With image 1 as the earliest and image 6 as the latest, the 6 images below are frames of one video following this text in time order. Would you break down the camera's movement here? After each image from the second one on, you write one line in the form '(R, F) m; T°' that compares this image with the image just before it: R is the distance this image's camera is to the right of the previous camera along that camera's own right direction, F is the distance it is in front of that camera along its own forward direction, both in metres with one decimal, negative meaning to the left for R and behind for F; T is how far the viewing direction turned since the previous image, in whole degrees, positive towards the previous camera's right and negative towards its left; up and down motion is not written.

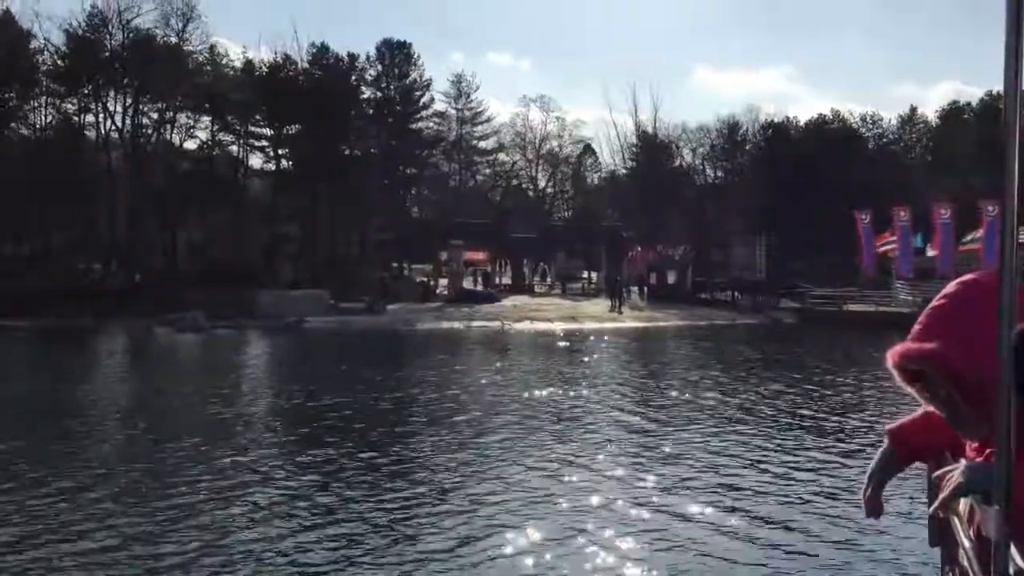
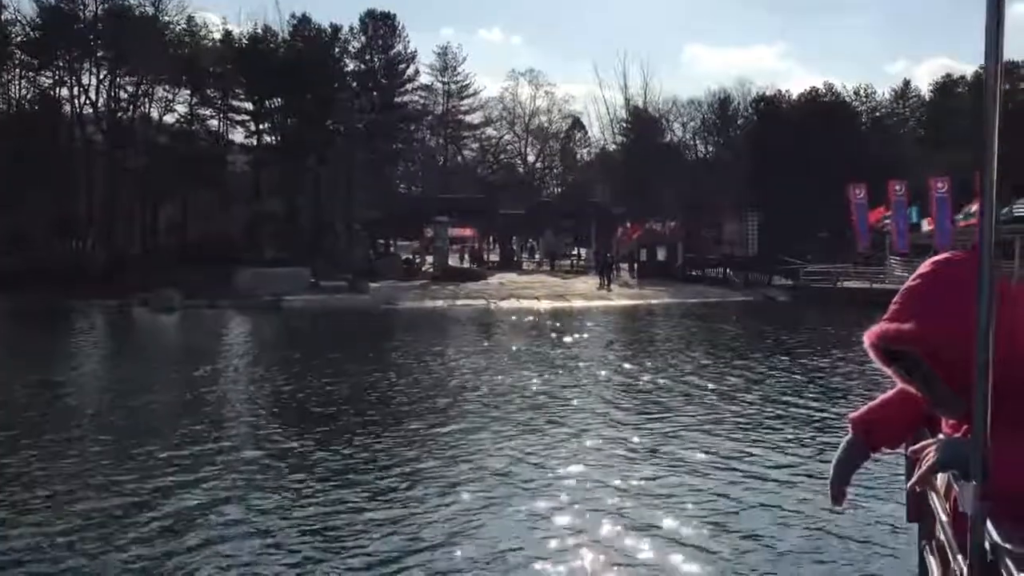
(+0.1, +0.5) m; 0°
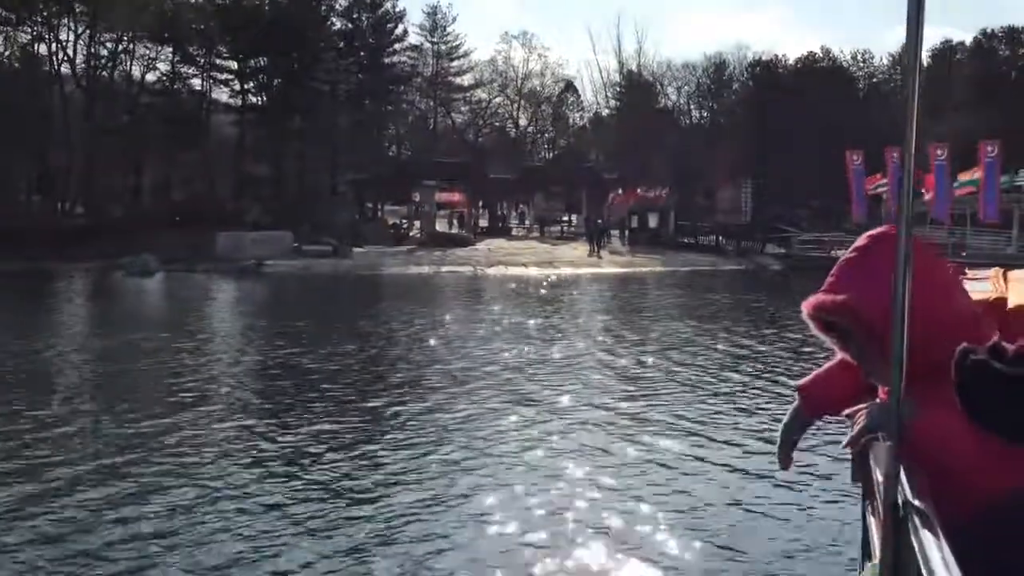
(+0.1, +0.4) m; 0°
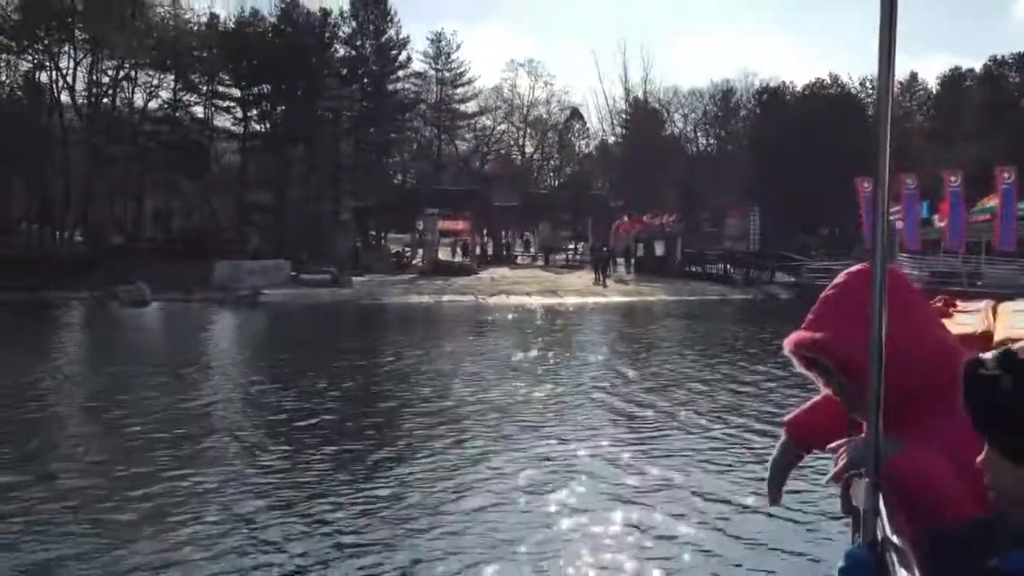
(+0.1, +0.4) m; 0°
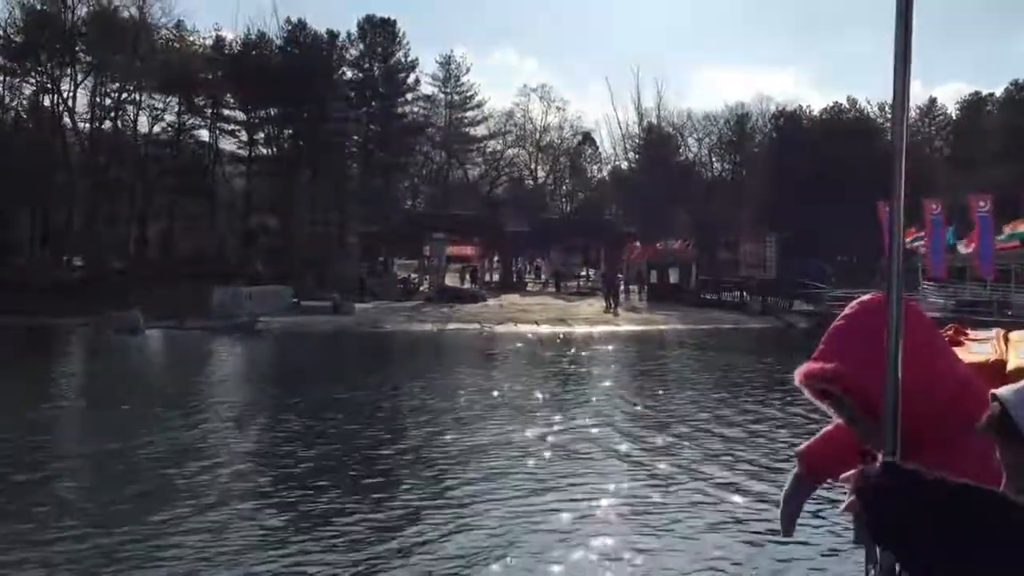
(+0.1, +0.6) m; -1°
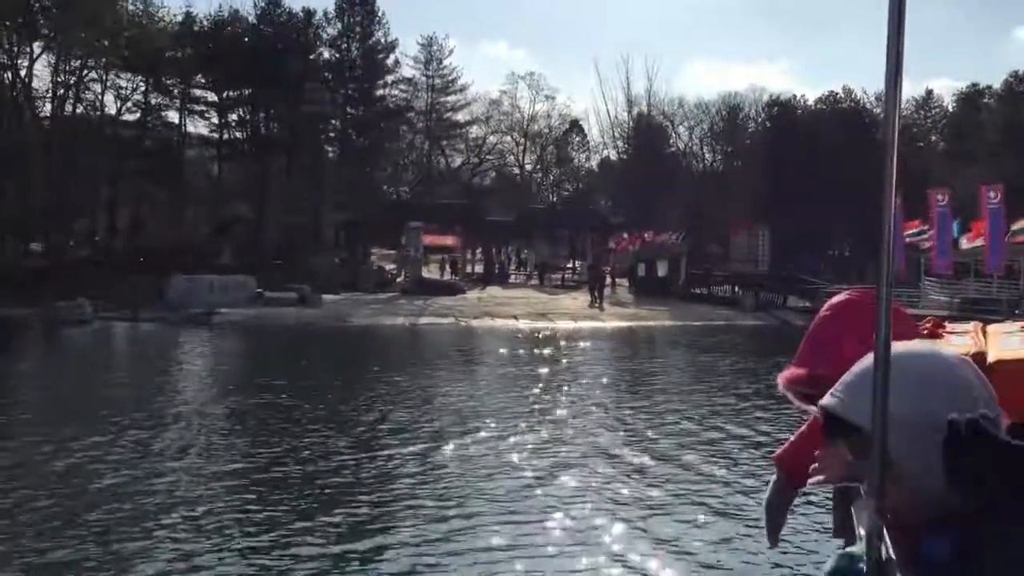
(+0.1, +0.9) m; +1°
